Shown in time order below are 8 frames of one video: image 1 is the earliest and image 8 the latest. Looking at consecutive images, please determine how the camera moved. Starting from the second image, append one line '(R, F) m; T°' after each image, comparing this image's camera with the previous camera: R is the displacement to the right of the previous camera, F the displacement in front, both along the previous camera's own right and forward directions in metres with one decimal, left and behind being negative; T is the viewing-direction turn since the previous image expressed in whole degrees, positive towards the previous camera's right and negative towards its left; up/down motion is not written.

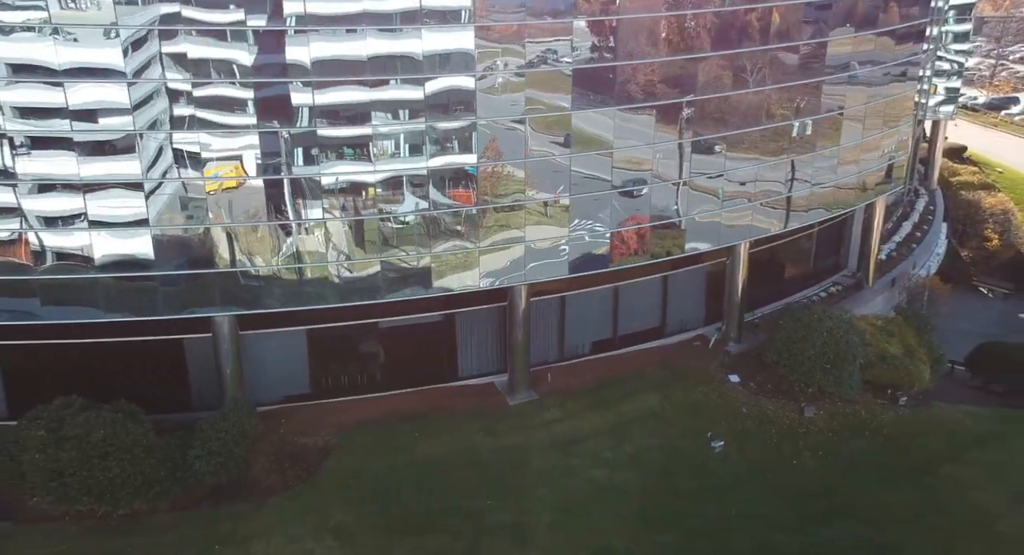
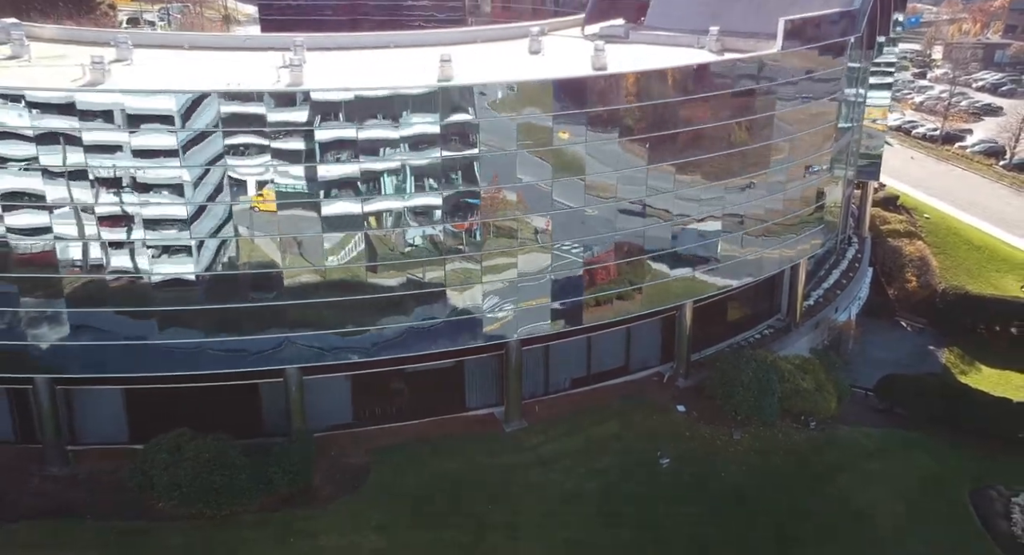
(+1.1, -6.5) m; -2°
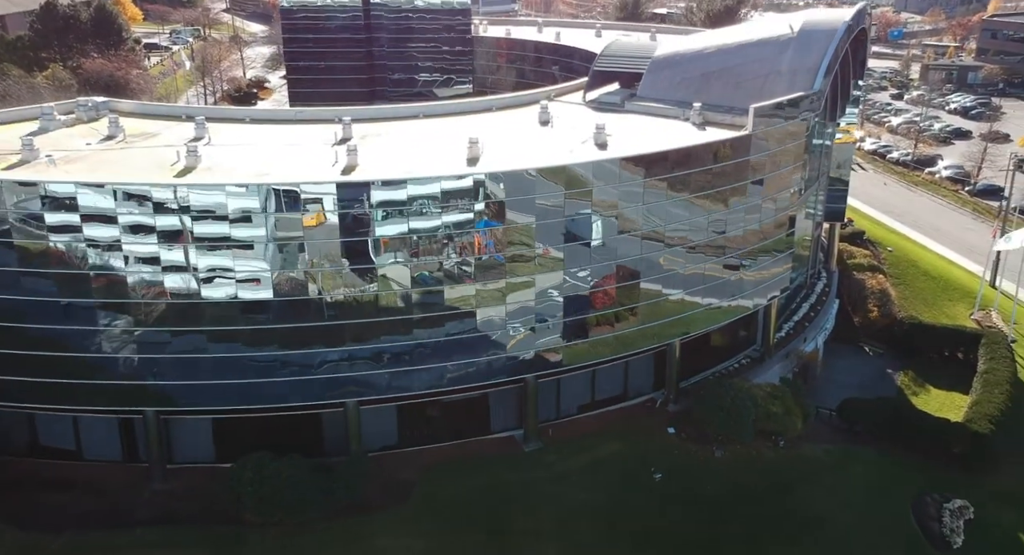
(-1.0, -5.5) m; +1°
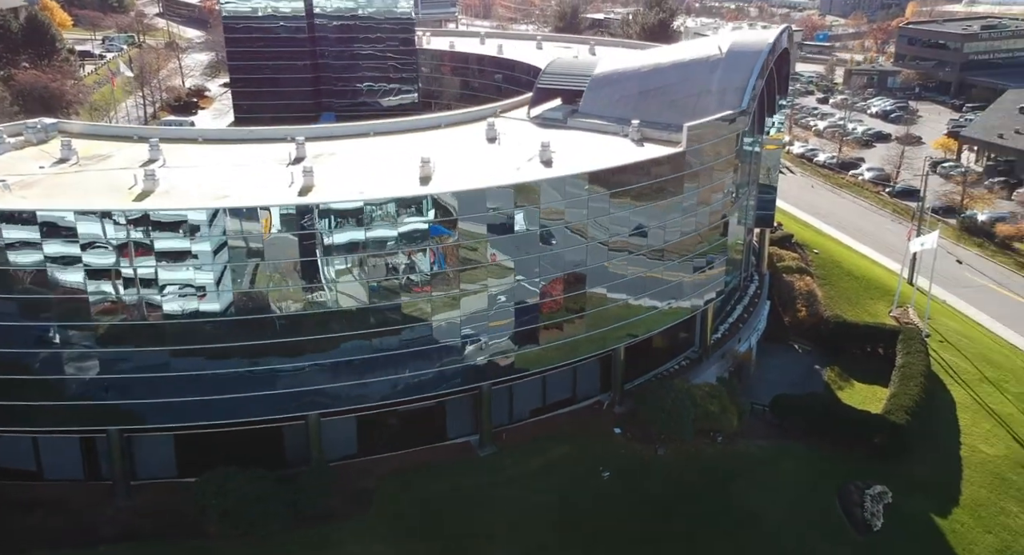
(-0.5, -1.7) m; +4°
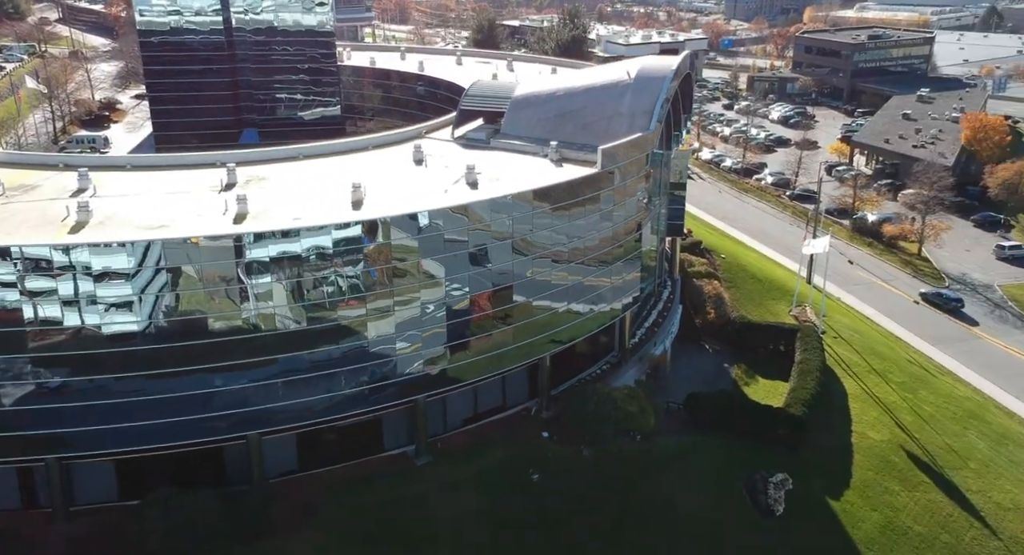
(-0.3, -2.4) m; +5°
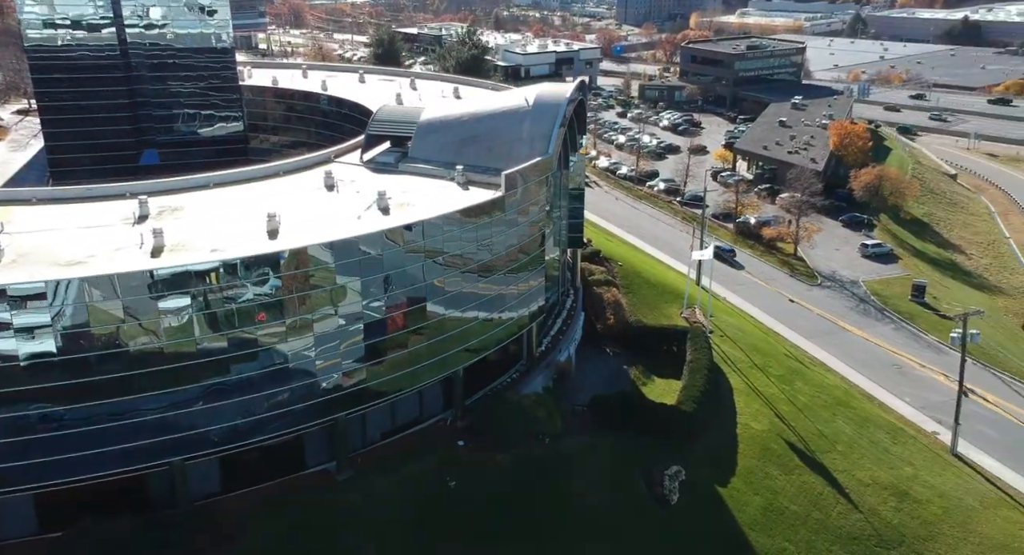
(-0.2, -3.2) m; +6°
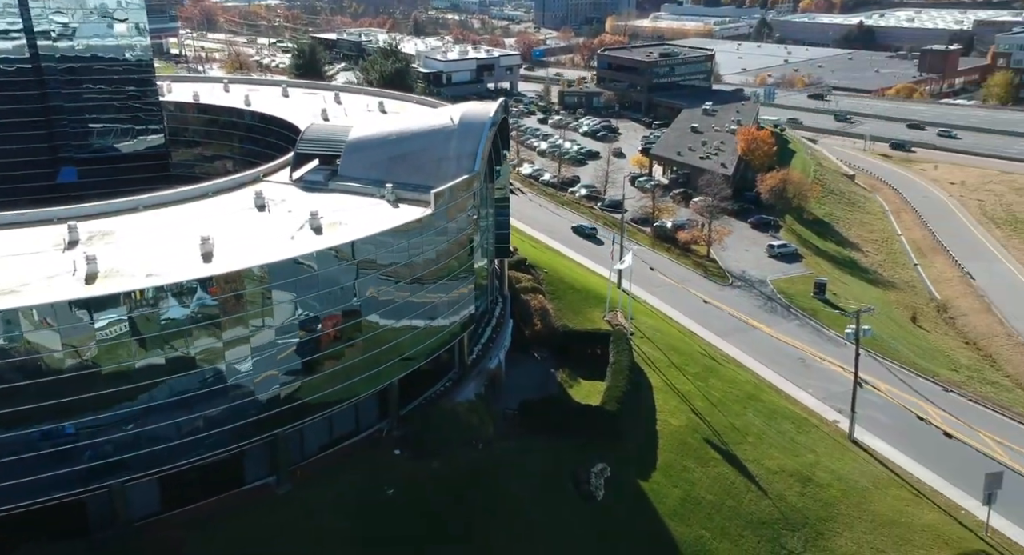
(-0.1, -2.5) m; +5°
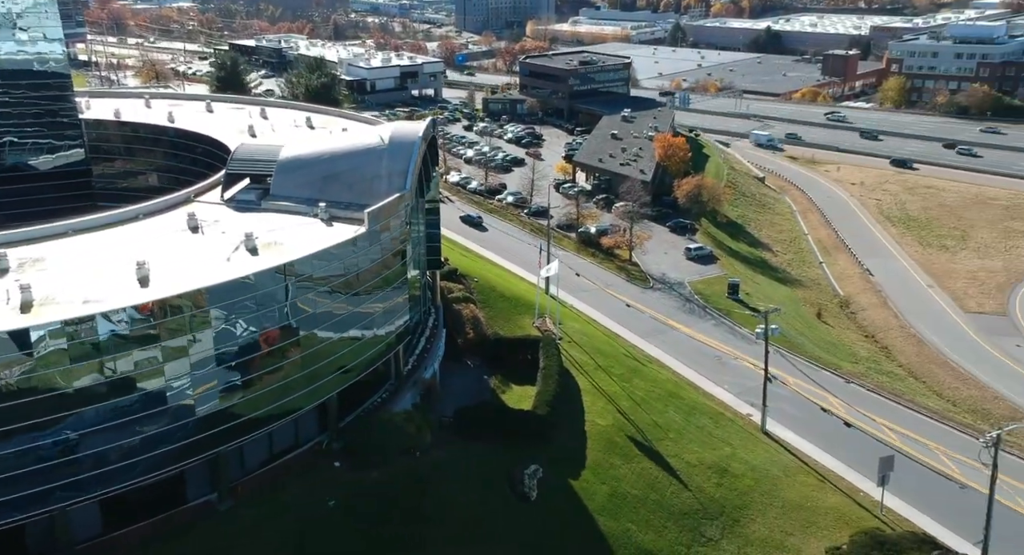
(-0.1, -2.5) m; +5°
